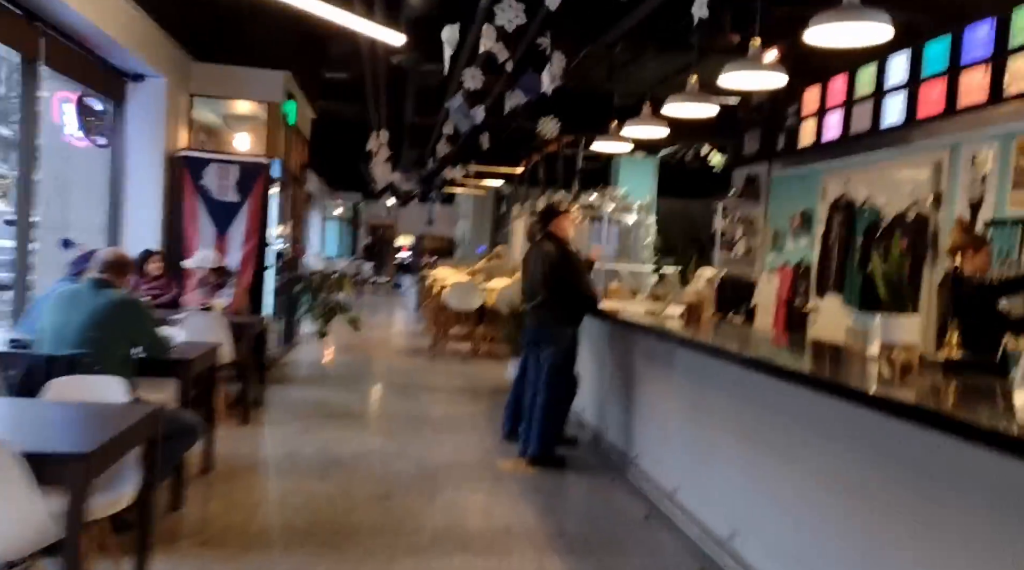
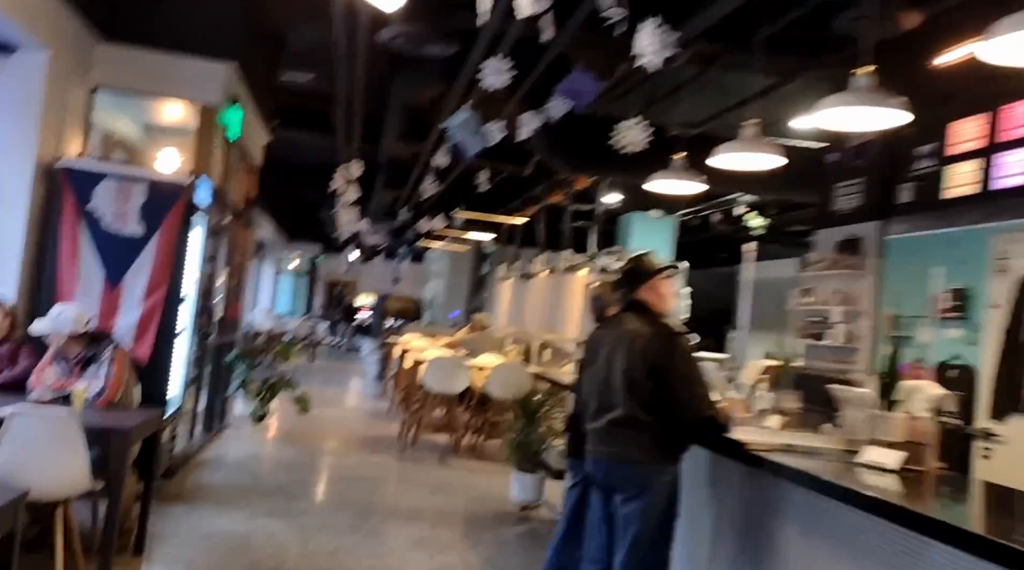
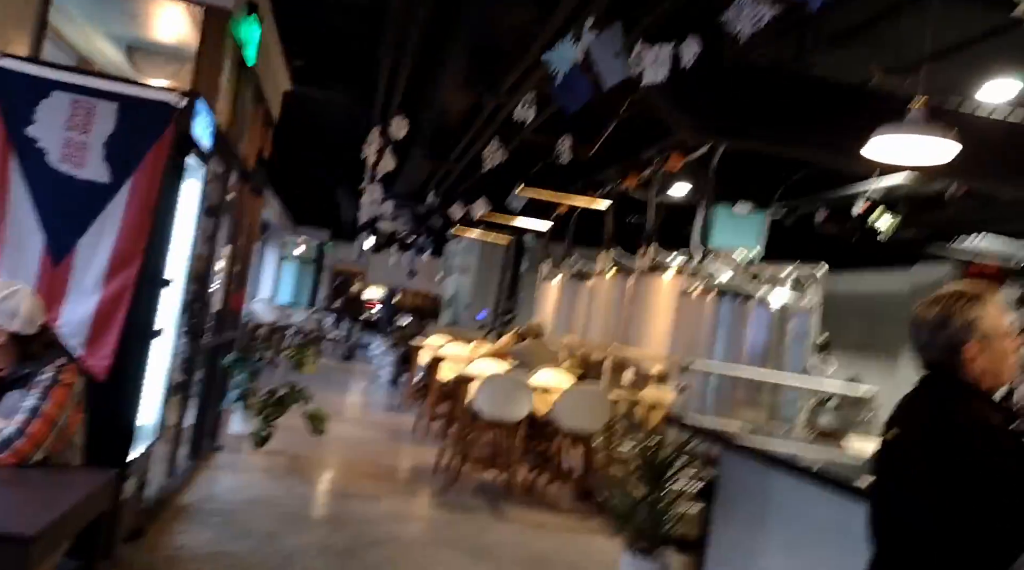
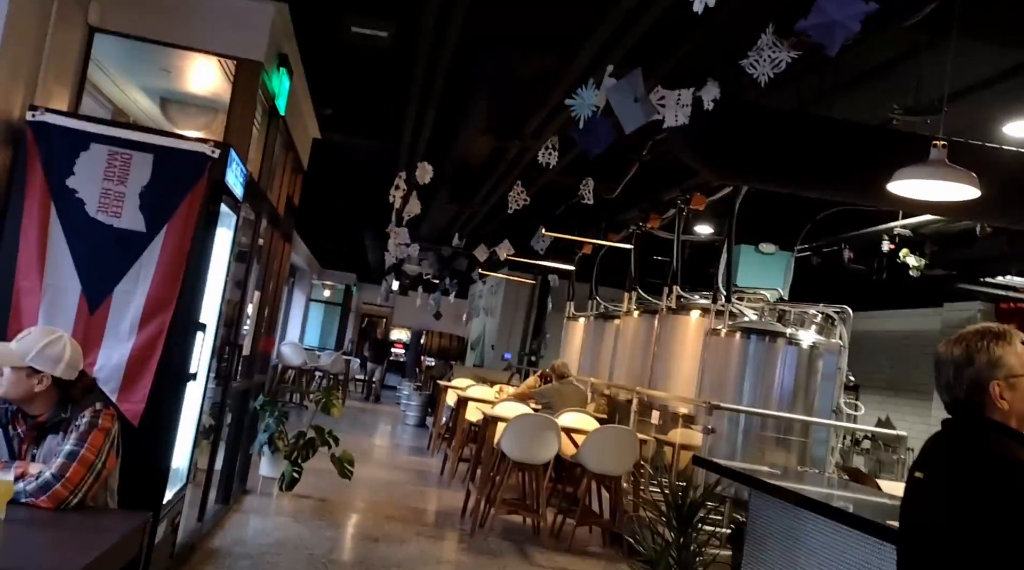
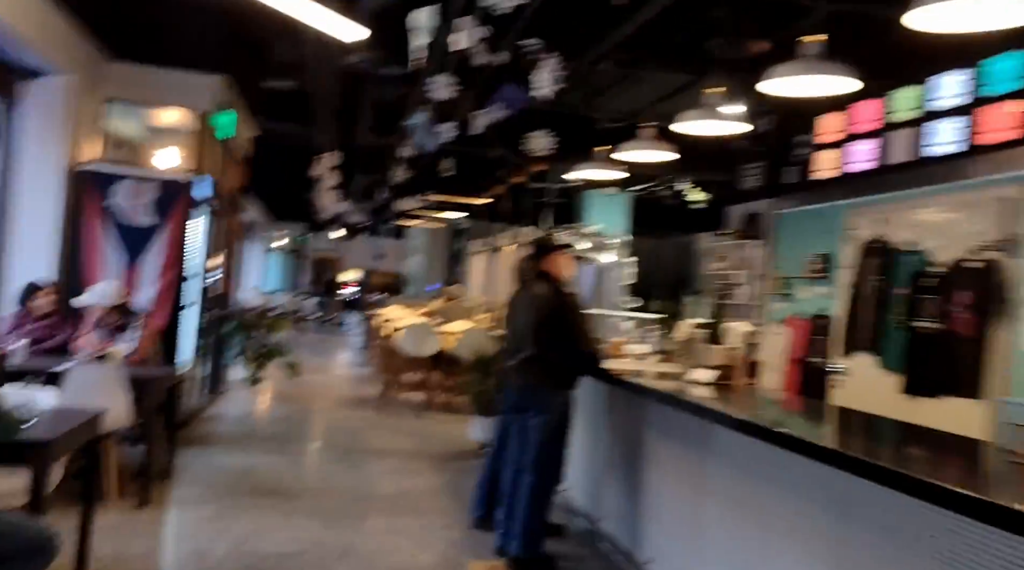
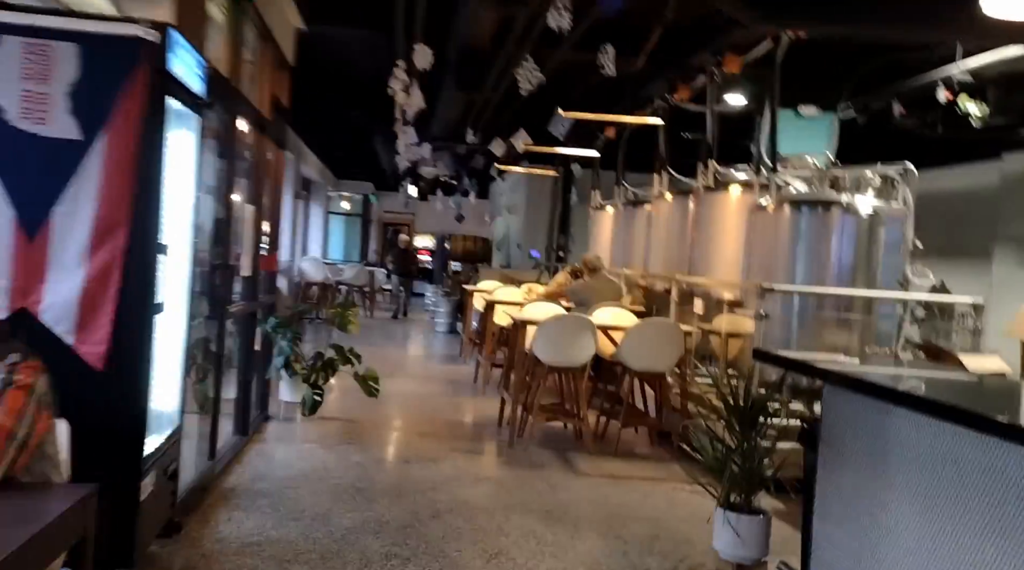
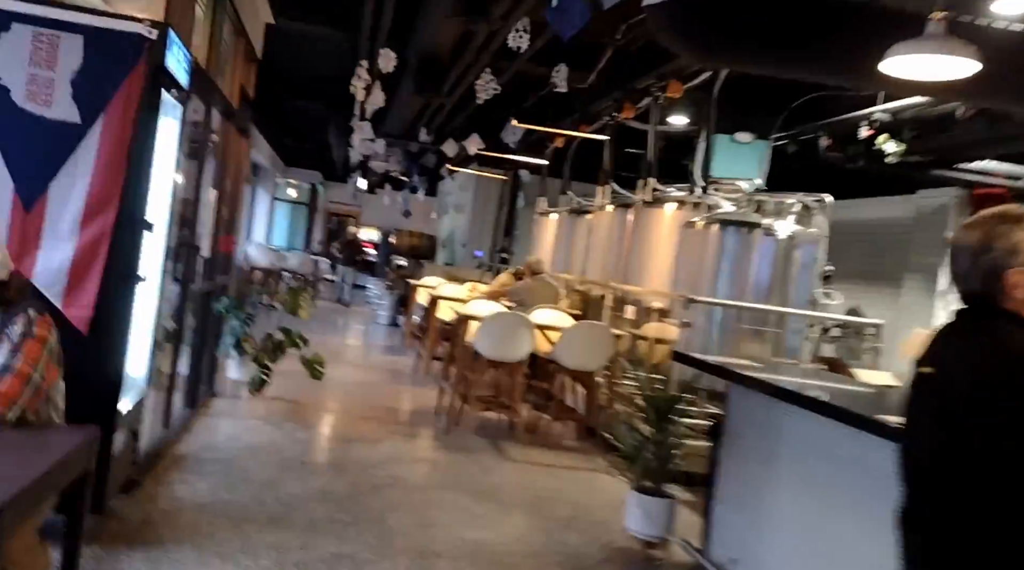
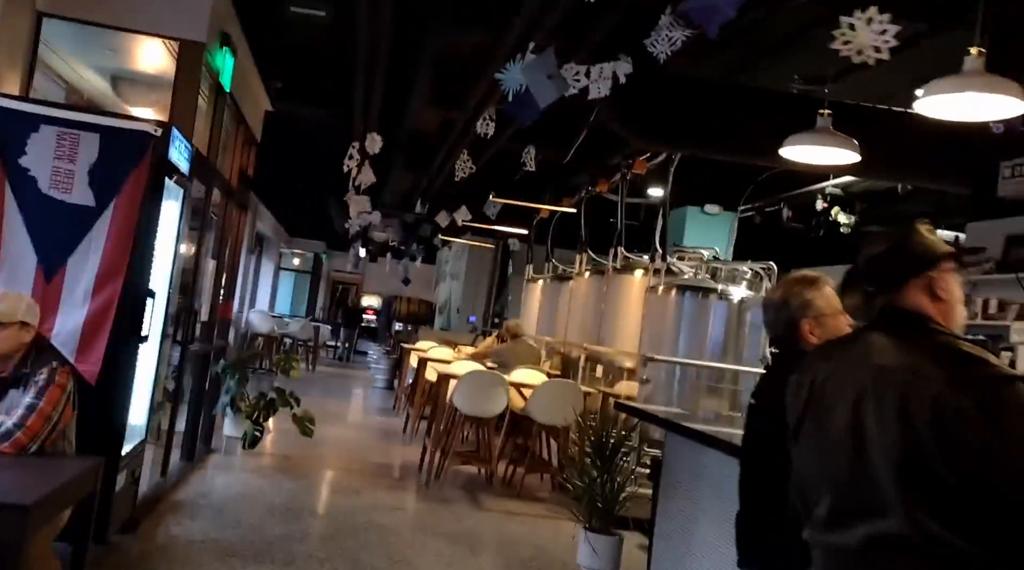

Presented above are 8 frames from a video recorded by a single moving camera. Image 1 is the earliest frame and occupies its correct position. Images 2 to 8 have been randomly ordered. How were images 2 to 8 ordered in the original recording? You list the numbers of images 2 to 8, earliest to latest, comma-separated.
5, 2, 8, 4, 3, 7, 6
